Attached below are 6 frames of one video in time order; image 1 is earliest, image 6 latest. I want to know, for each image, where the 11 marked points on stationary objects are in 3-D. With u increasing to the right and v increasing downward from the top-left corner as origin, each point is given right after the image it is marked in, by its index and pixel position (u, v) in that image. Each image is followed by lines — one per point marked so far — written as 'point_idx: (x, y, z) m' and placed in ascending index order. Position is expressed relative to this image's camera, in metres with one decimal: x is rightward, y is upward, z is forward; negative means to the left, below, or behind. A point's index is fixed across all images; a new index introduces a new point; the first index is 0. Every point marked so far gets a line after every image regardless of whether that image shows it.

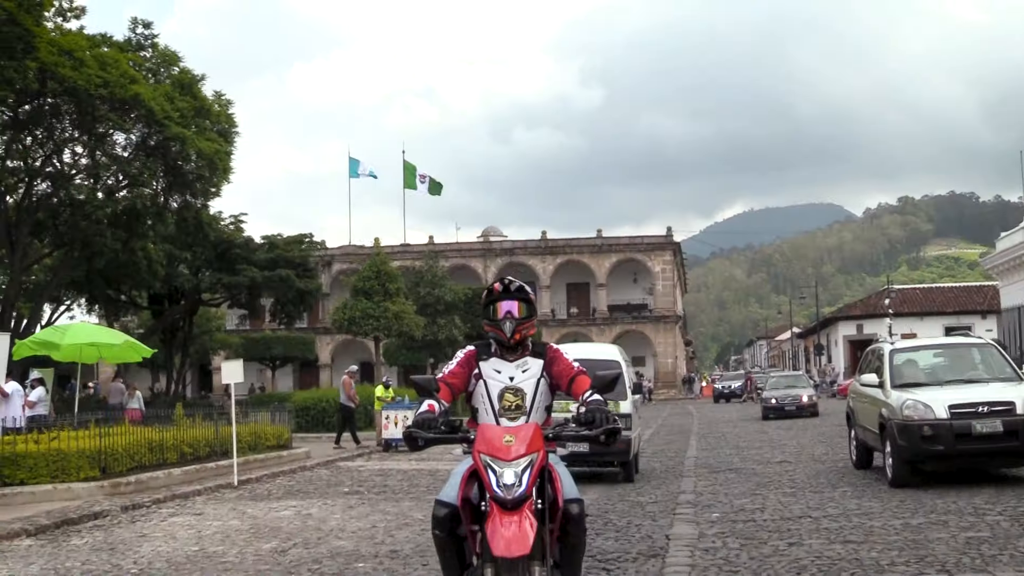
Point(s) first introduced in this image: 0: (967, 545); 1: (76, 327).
0: (+3.7, -2.1, +8.7) m
1: (-7.2, -0.6, +17.7) m
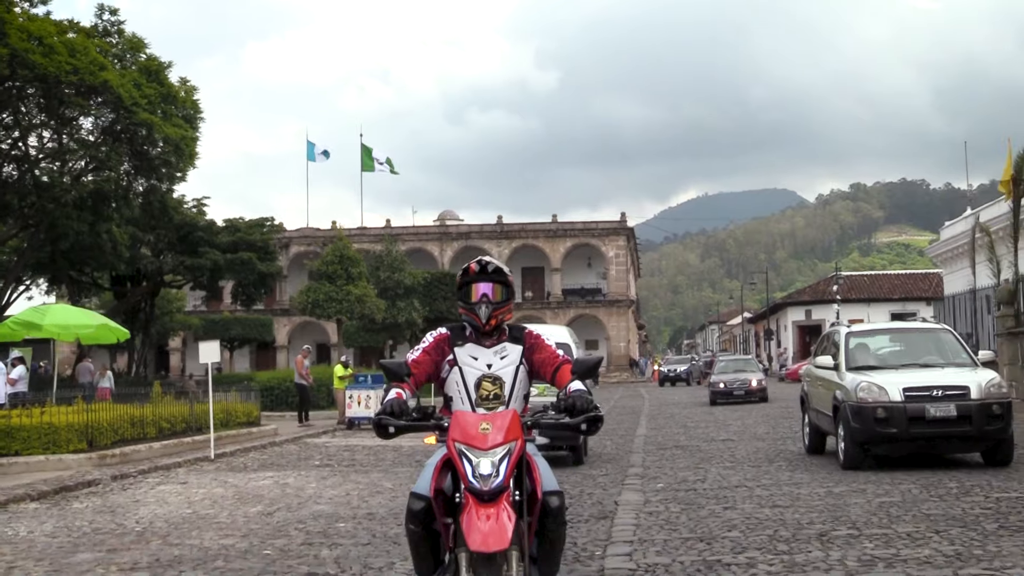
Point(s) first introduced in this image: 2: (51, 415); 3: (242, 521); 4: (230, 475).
0: (+3.4, -2.0, +10.0) m
1: (-7.8, -0.3, +18.5) m
2: (-6.0, -1.7, +14.1) m
3: (-2.5, -2.2, +10.1) m
4: (-3.6, -2.4, +13.9) m
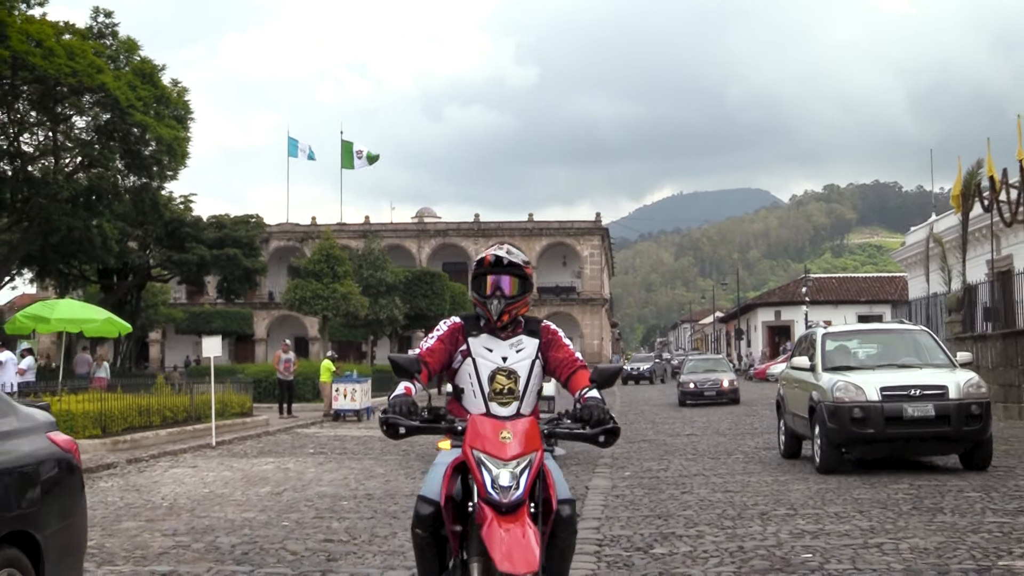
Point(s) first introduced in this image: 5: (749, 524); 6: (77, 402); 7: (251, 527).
0: (+3.2, -2.2, +11.4) m
1: (-8.2, -0.3, +19.6) m
2: (-6.3, -1.6, +15.3) m
3: (-2.7, -2.2, +11.4) m
4: (-3.9, -2.4, +15.2) m
5: (+2.0, -2.0, +9.3) m
6: (-6.3, -1.7, +15.6) m
7: (-2.3, -2.1, +9.3) m
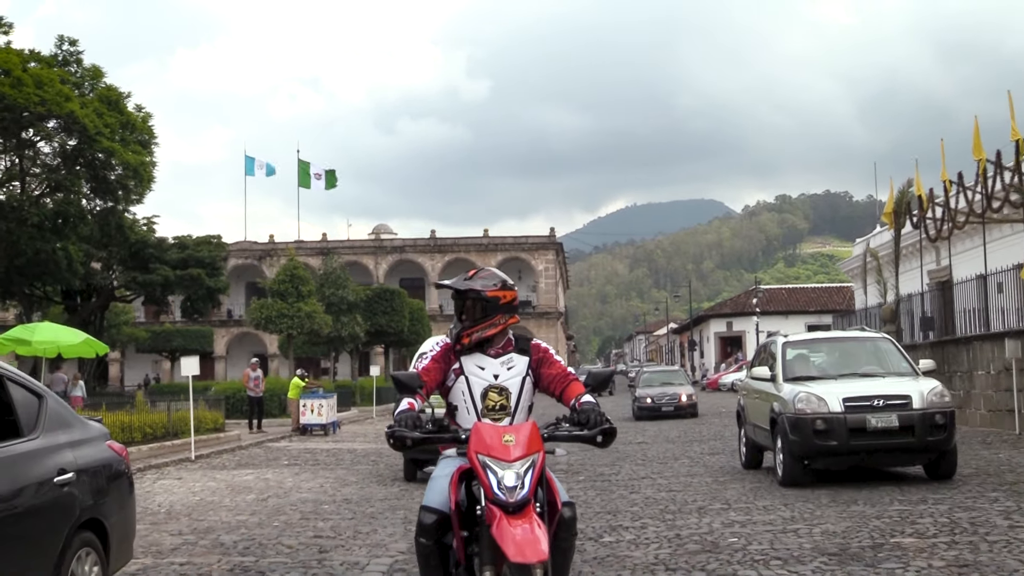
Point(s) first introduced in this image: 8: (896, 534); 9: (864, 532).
0: (+2.8, -2.4, +12.7) m
1: (-8.9, -0.7, +20.5) m
2: (-6.9, -2.0, +16.2) m
3: (-3.1, -2.5, +12.5) m
4: (-4.5, -2.8, +16.2) m
5: (+1.7, -2.2, +10.6) m
6: (-6.9, -2.0, +16.6) m
7: (-2.6, -2.3, +10.4) m
8: (+3.1, -2.0, +8.7) m
9: (+2.9, -2.0, +9.0) m
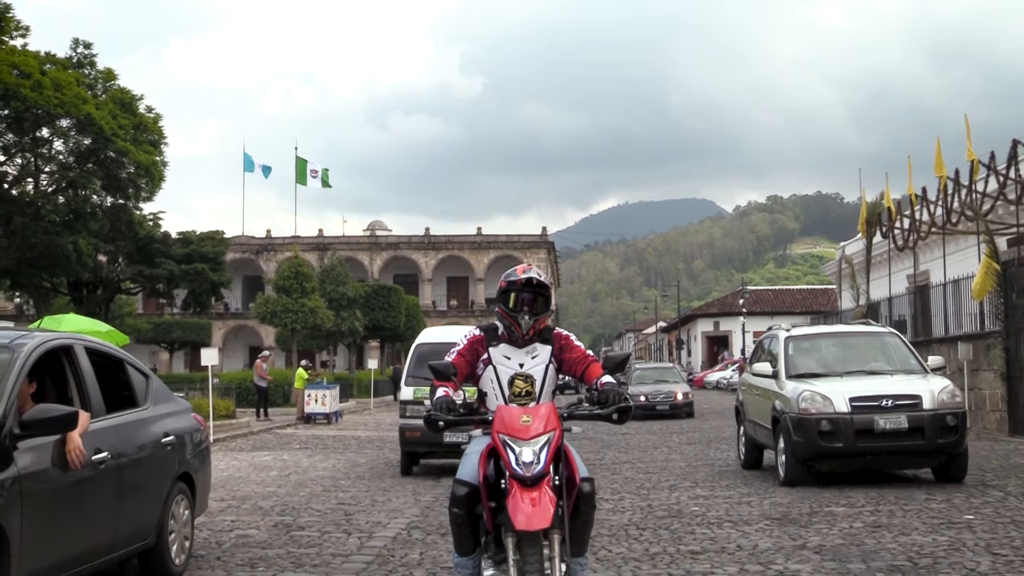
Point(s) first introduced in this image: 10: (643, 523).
0: (+2.8, -2.5, +14.3) m
1: (-9.1, -0.6, +22.0) m
2: (-7.0, -1.9, +17.8) m
3: (-3.2, -2.5, +14.1) m
4: (-4.6, -2.7, +17.8) m
5: (+1.7, -2.3, +12.2) m
6: (-7.0, -2.0, +18.1) m
7: (-2.6, -2.3, +12.0) m
8: (+3.1, -2.1, +10.4) m
9: (+2.9, -2.1, +10.6) m
10: (+1.2, -2.1, +9.8) m
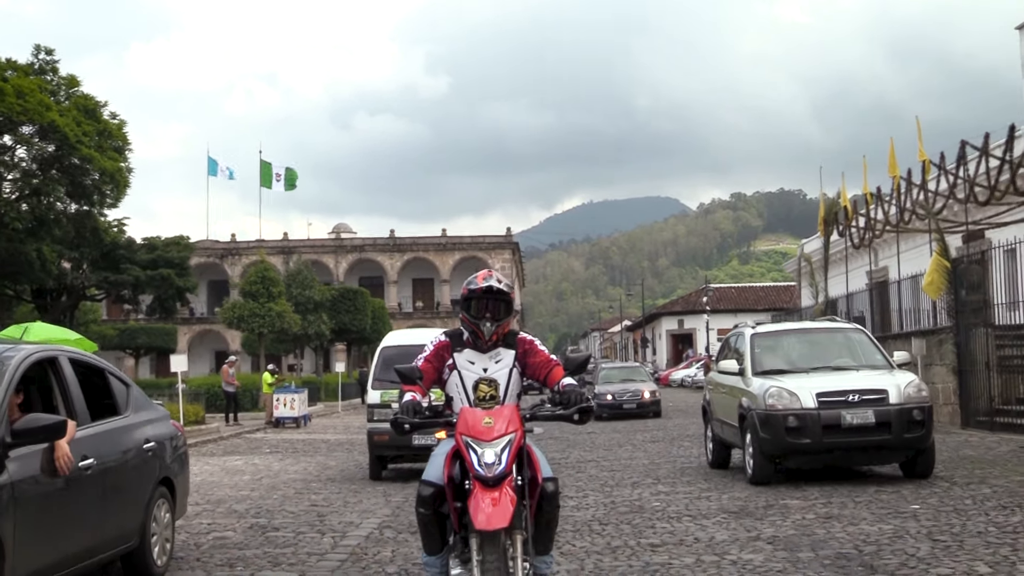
0: (+2.3, -2.5, +14.8) m
1: (-9.8, -0.8, +22.1) m
2: (-7.5, -2.1, +17.9) m
3: (-3.6, -2.6, +14.3) m
4: (-5.1, -2.9, +18.0) m
5: (+1.3, -2.3, +12.6) m
6: (-7.6, -2.1, +18.2) m
7: (-3.0, -2.4, +12.3) m
8: (+2.8, -2.1, +10.8) m
9: (+2.6, -2.1, +11.1) m
10: (+0.9, -2.2, +10.2) m
